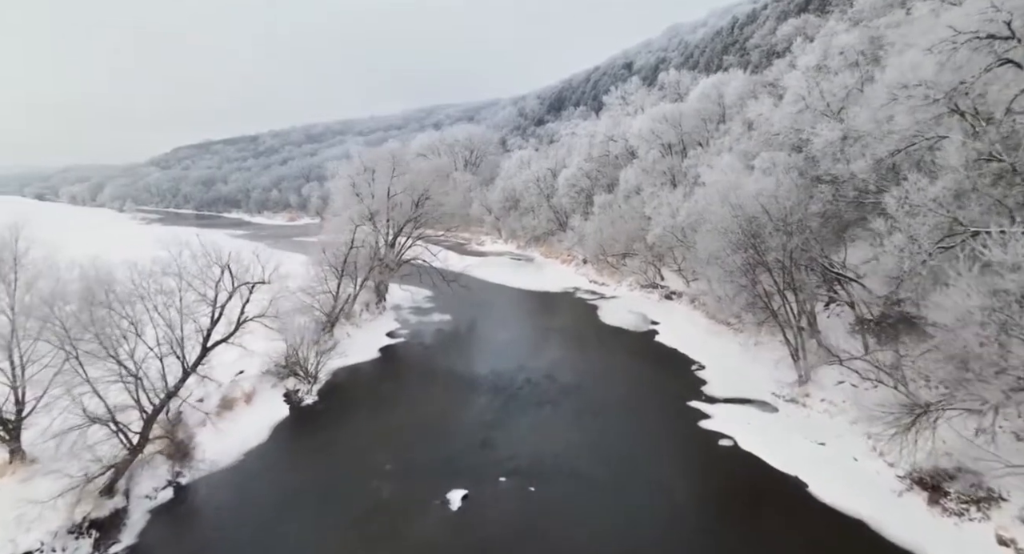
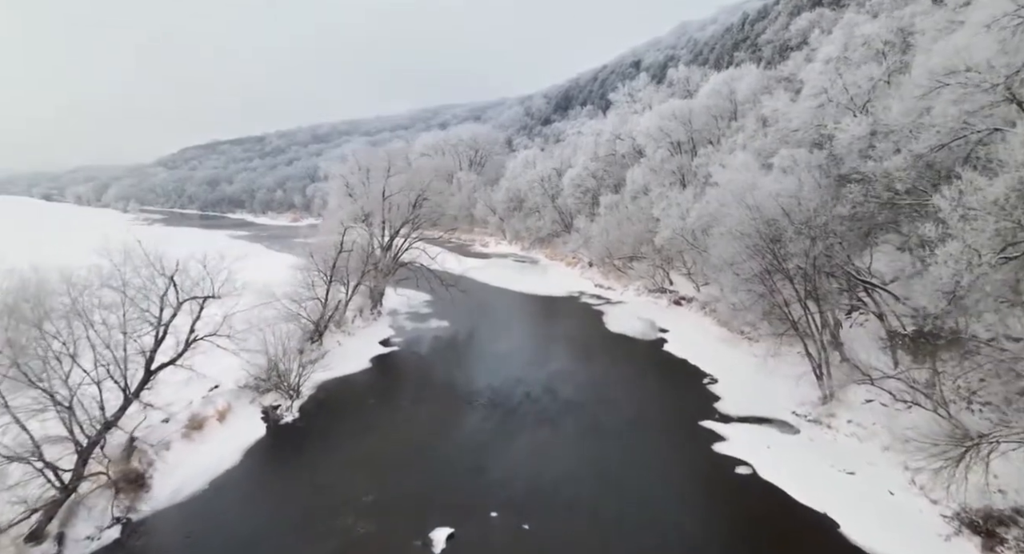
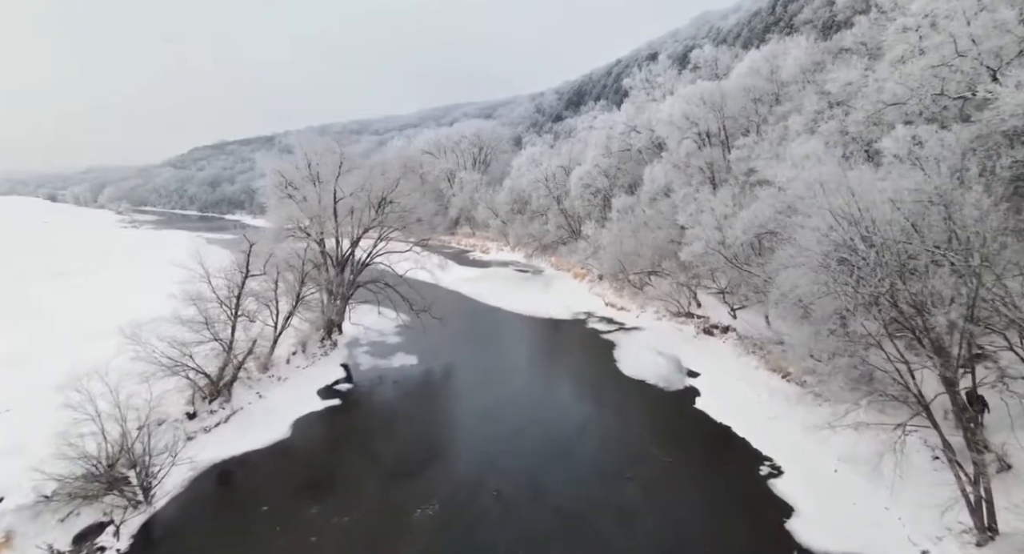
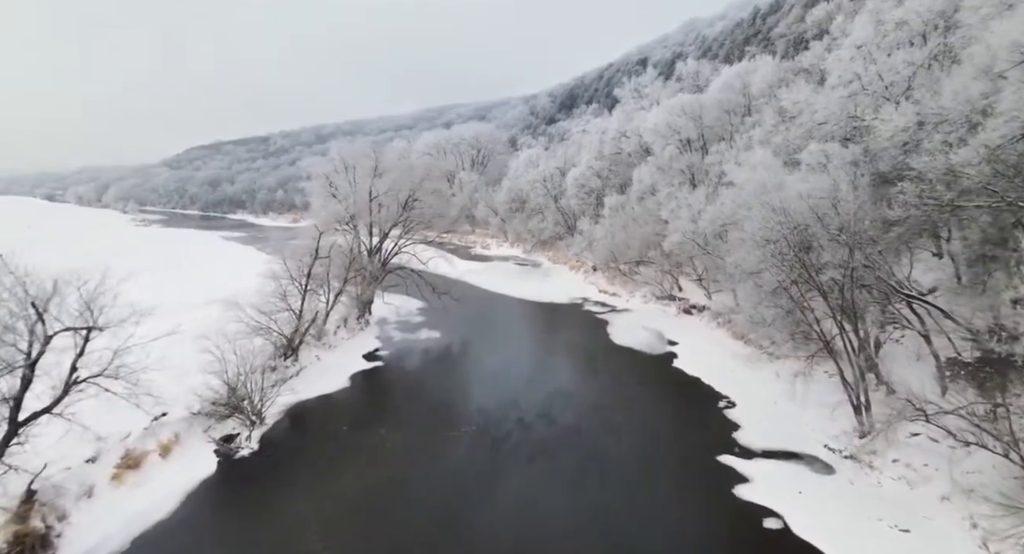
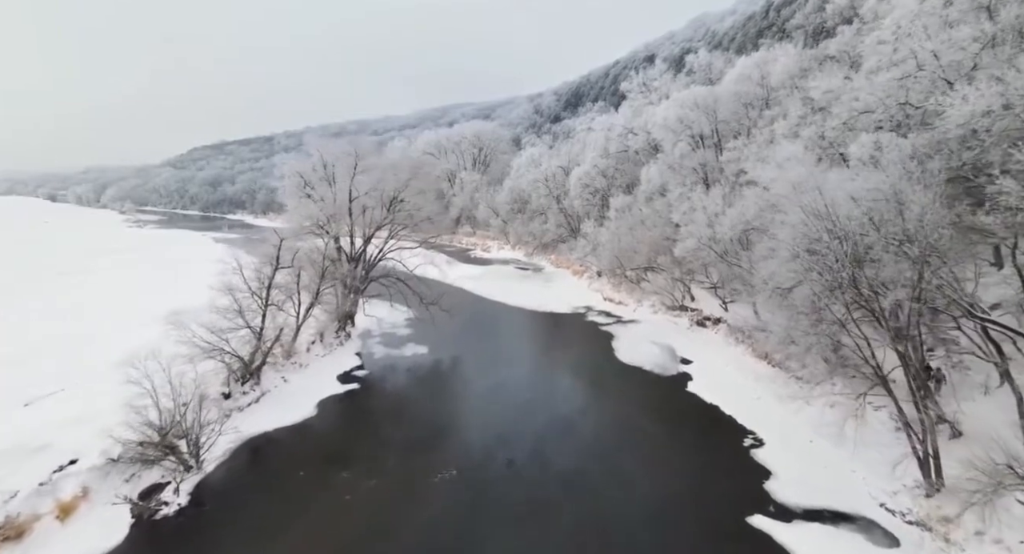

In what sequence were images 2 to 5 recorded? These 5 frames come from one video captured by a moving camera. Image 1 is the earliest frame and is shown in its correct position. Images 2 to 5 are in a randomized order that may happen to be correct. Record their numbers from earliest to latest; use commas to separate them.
2, 4, 5, 3
